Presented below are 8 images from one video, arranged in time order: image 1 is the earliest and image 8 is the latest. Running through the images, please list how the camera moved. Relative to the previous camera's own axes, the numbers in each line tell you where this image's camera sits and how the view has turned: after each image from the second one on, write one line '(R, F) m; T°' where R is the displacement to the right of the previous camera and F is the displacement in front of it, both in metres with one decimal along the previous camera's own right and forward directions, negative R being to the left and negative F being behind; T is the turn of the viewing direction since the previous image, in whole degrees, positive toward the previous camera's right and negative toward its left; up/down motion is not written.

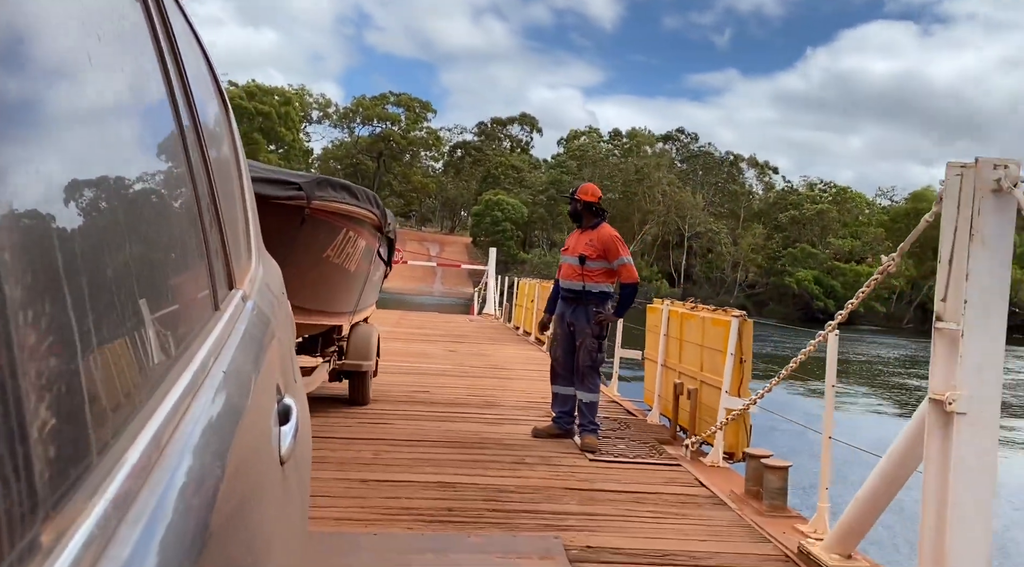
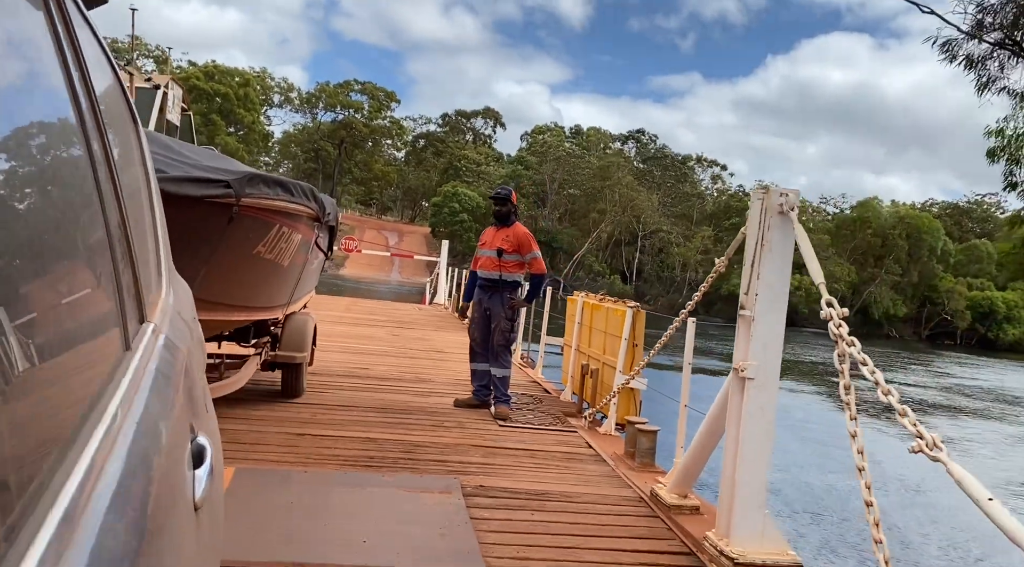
(+0.2, -0.7) m; +3°
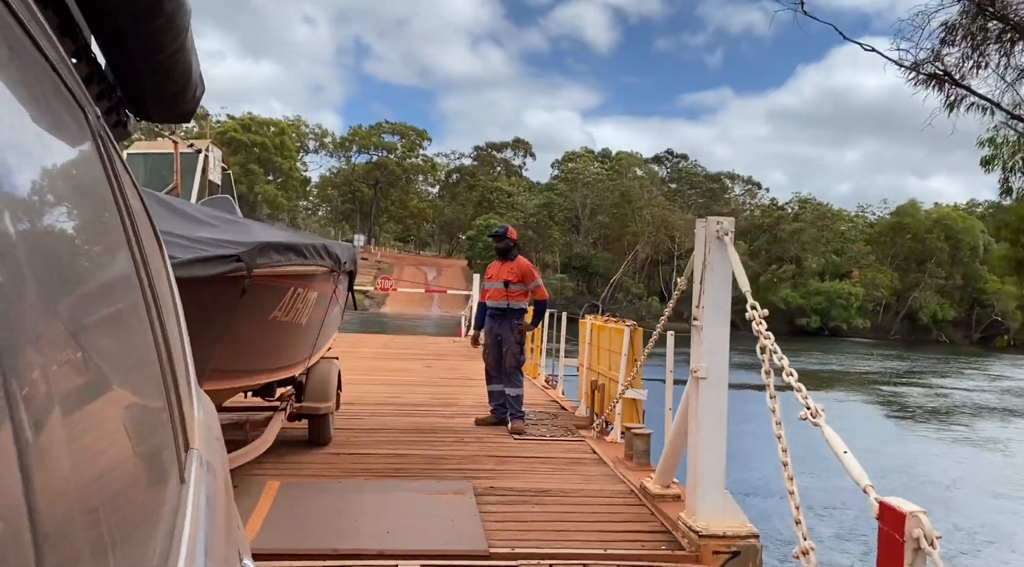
(+0.3, -0.6) m; -3°
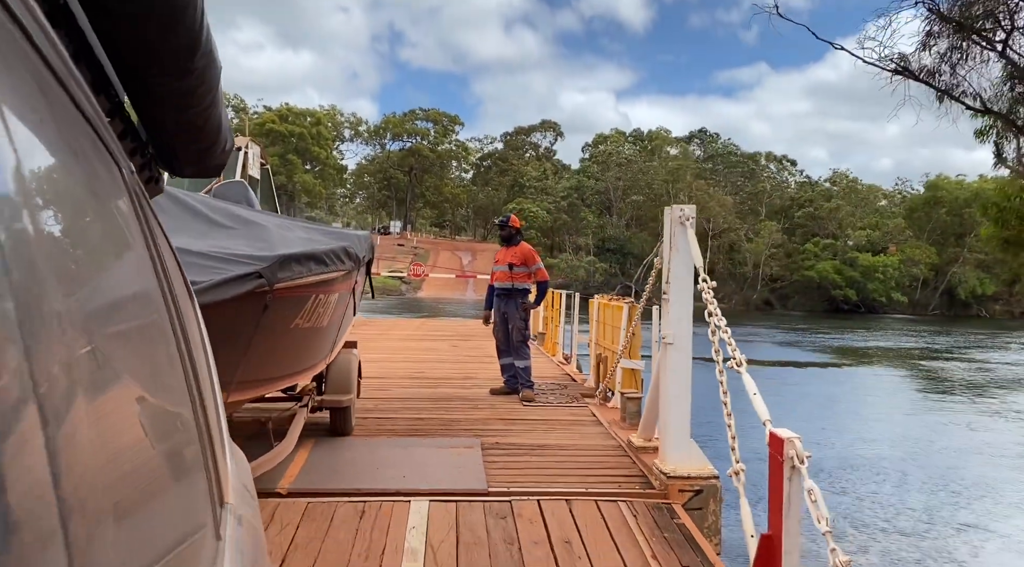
(+0.2, -0.6) m; -3°
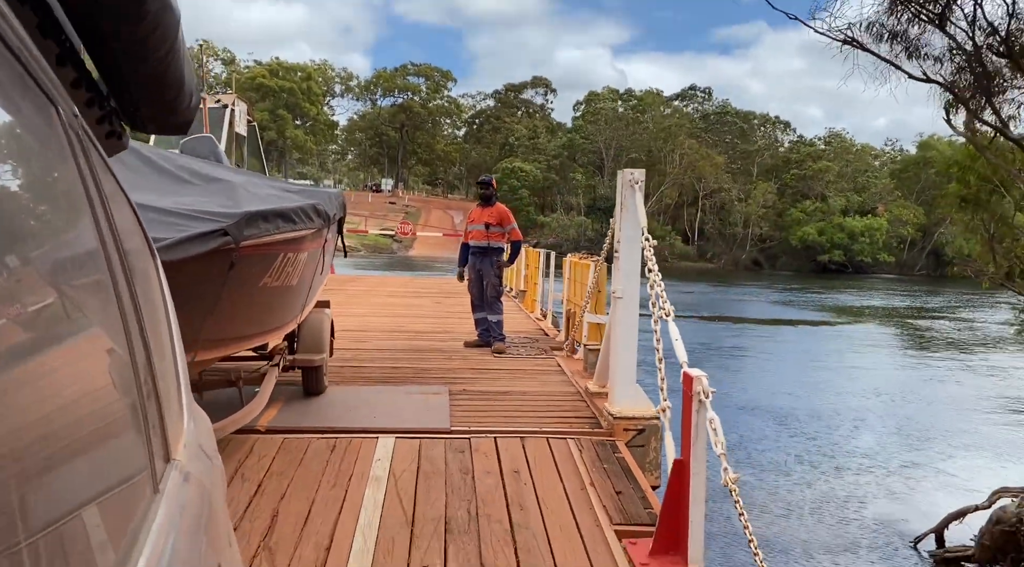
(+0.2, -0.4) m; 0°
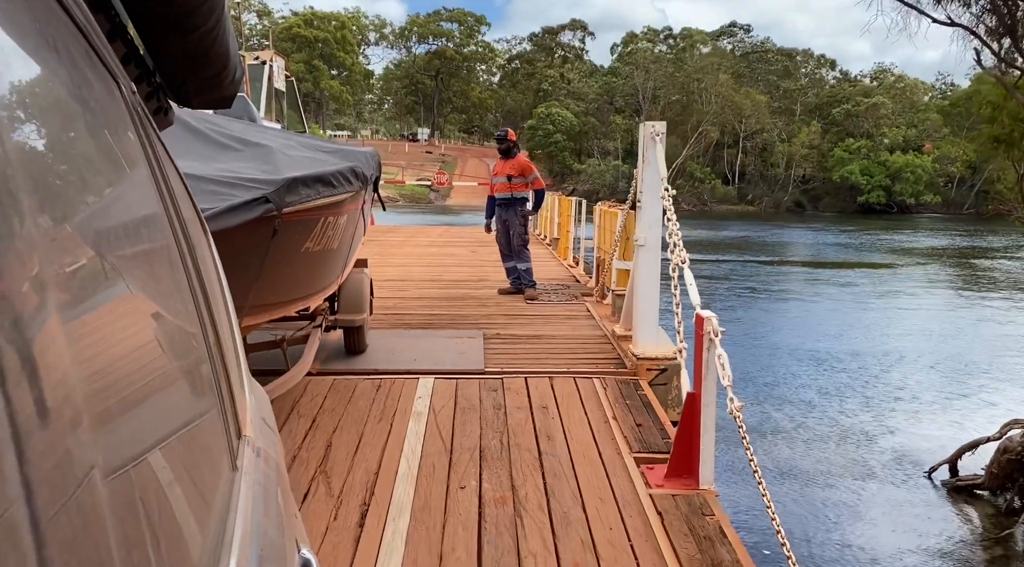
(+0.1, -0.3) m; -3°
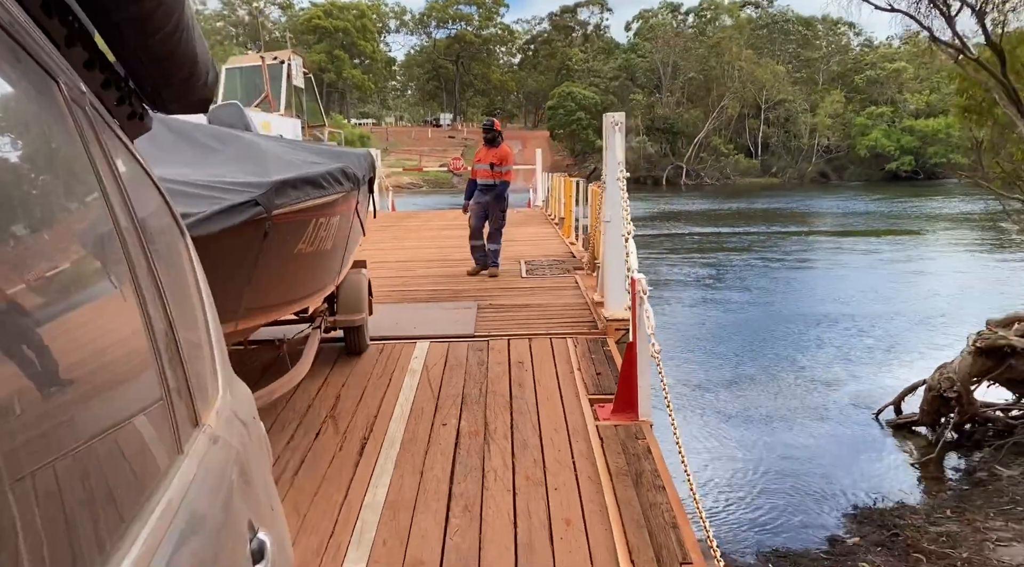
(+0.3, -0.8) m; -2°
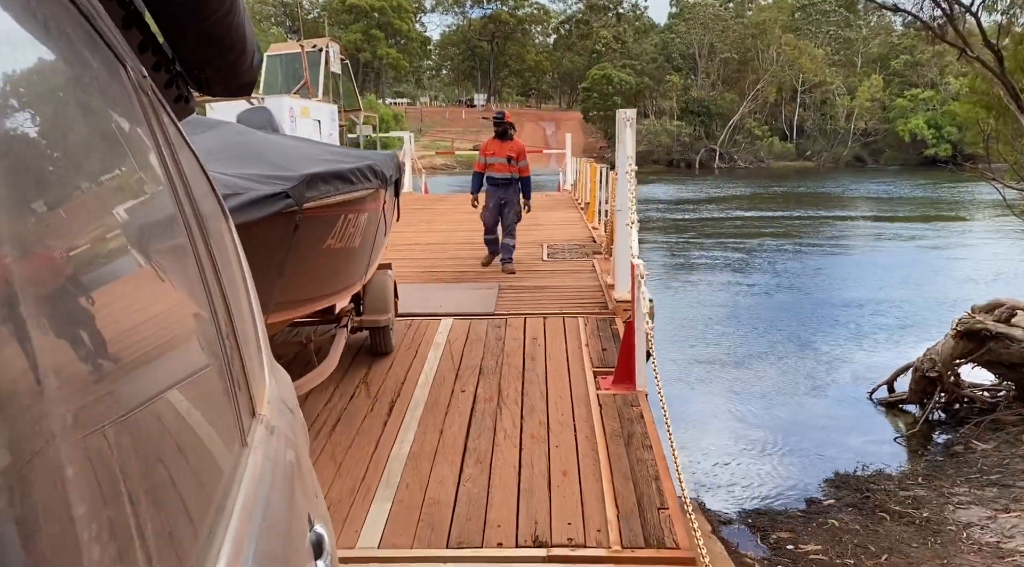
(+0.1, -0.5) m; -2°
